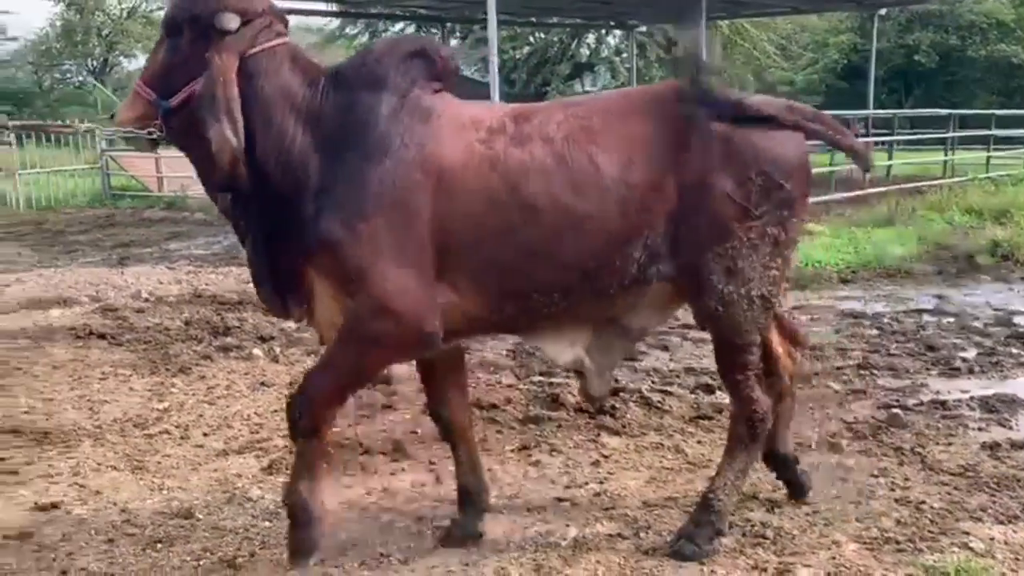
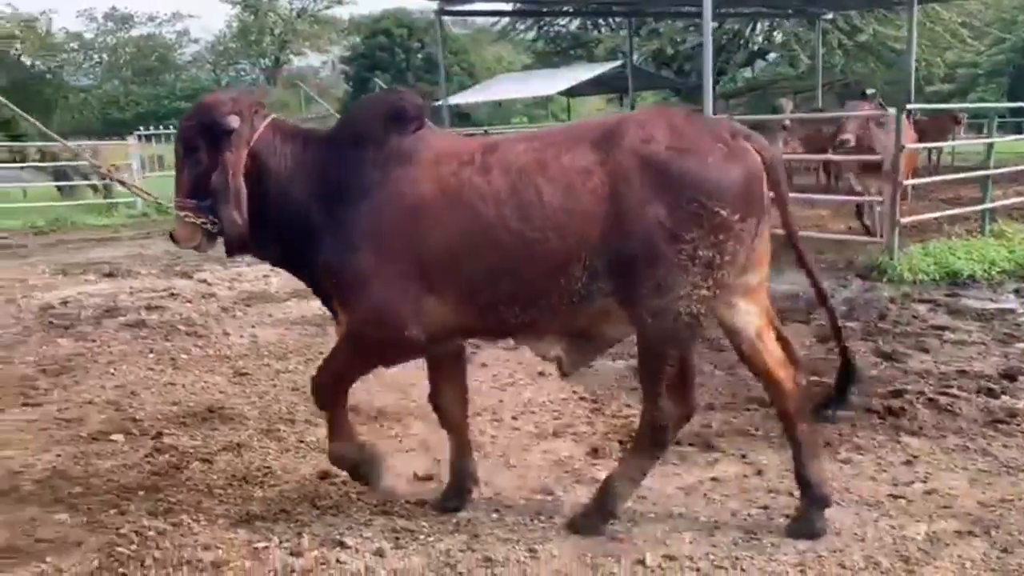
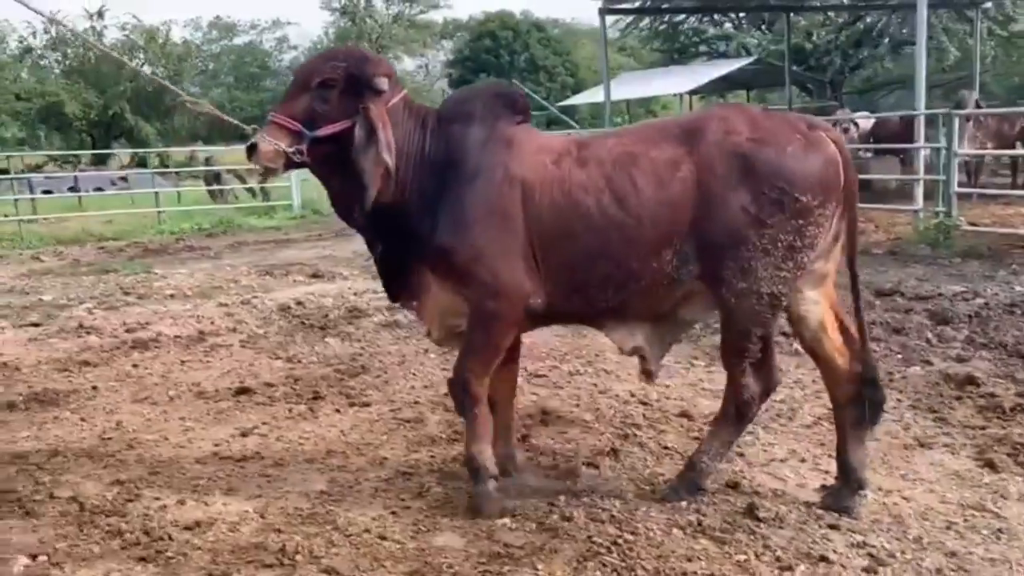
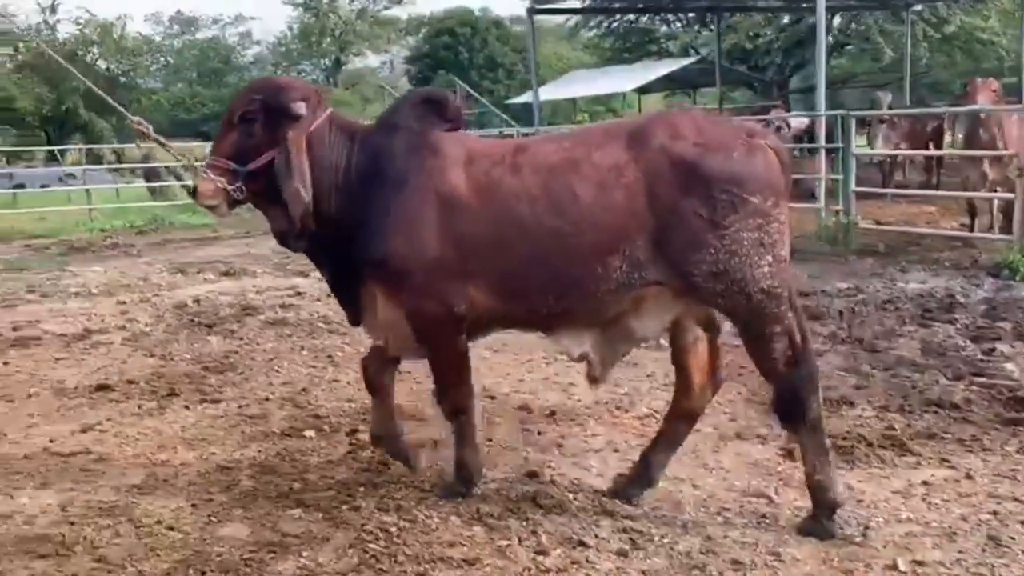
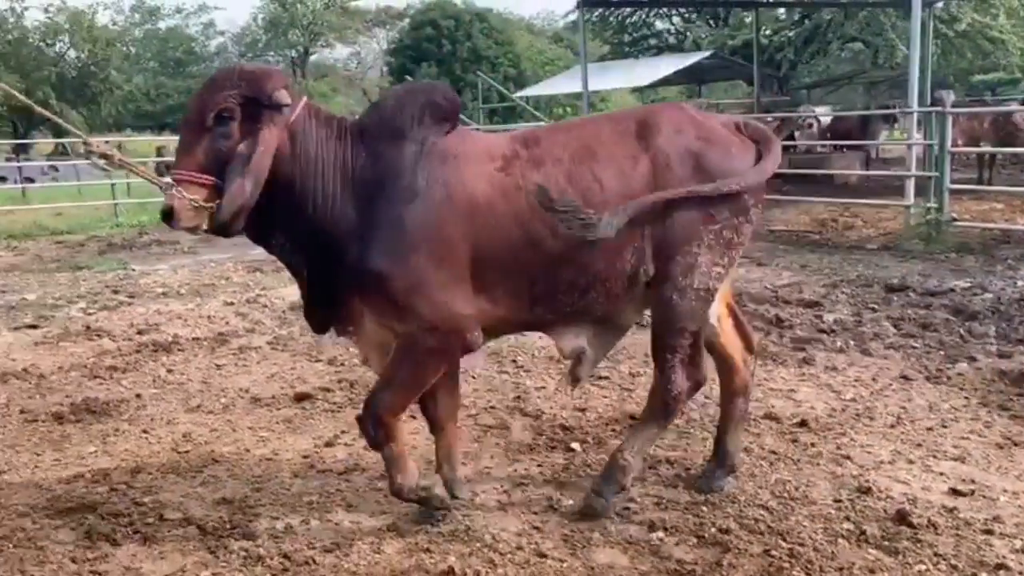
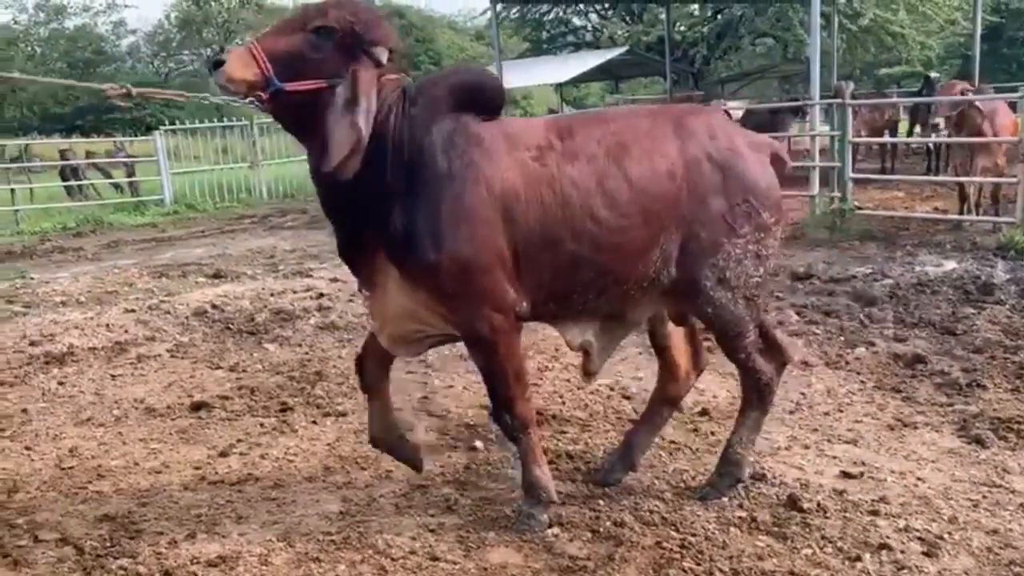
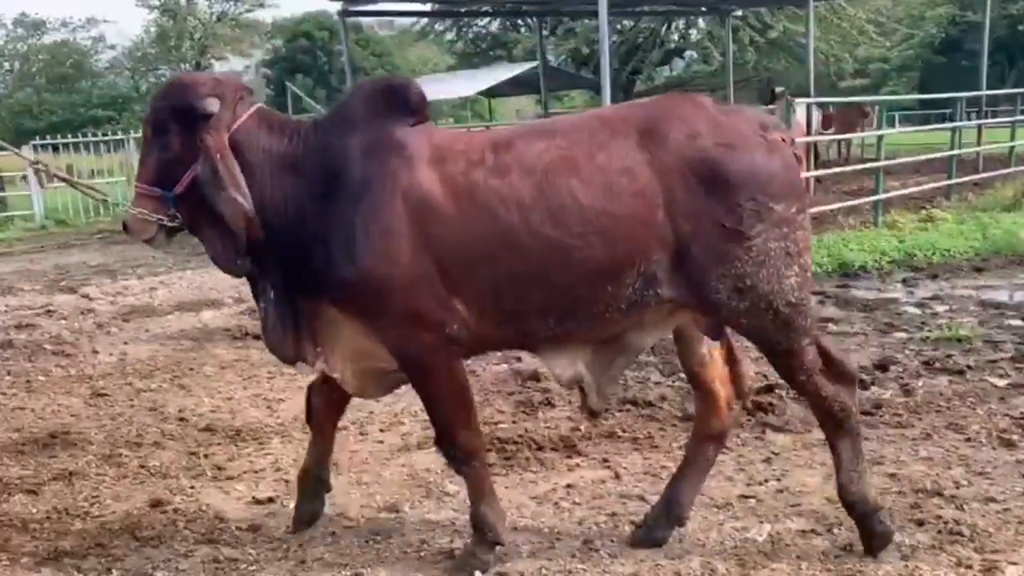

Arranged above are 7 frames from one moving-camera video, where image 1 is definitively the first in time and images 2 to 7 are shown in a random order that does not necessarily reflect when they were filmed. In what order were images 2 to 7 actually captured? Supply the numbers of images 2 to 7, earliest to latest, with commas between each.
7, 2, 4, 3, 6, 5
